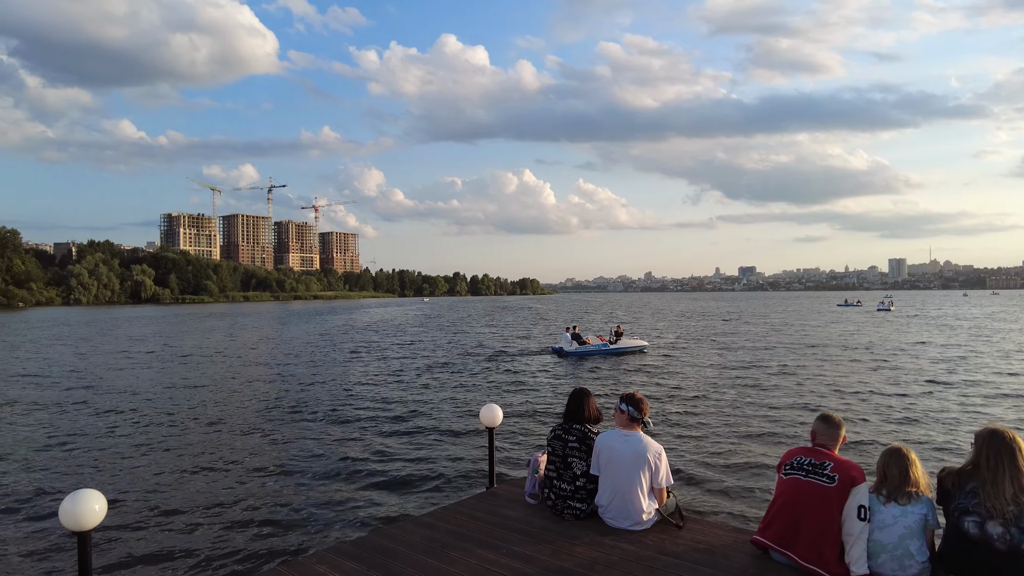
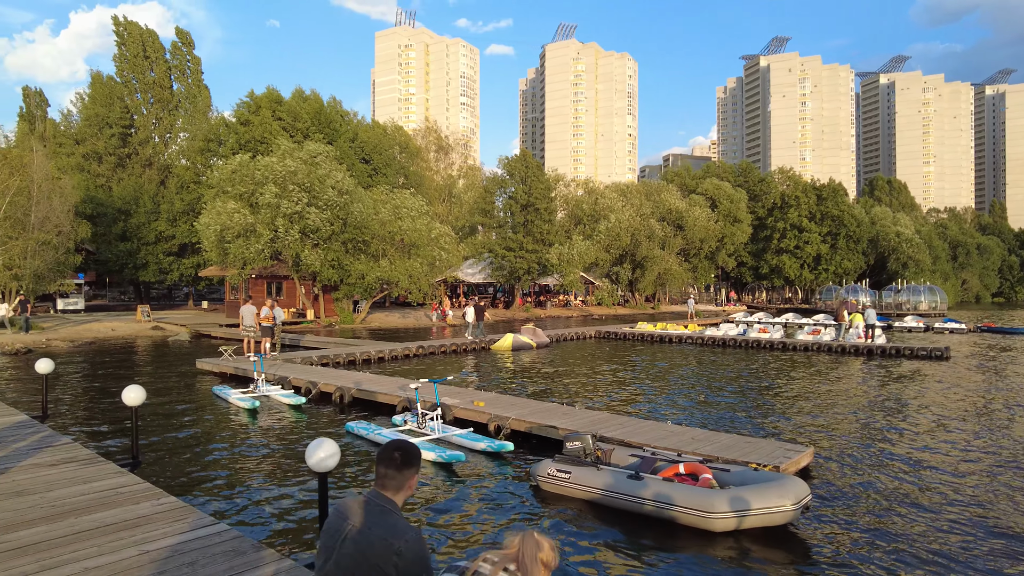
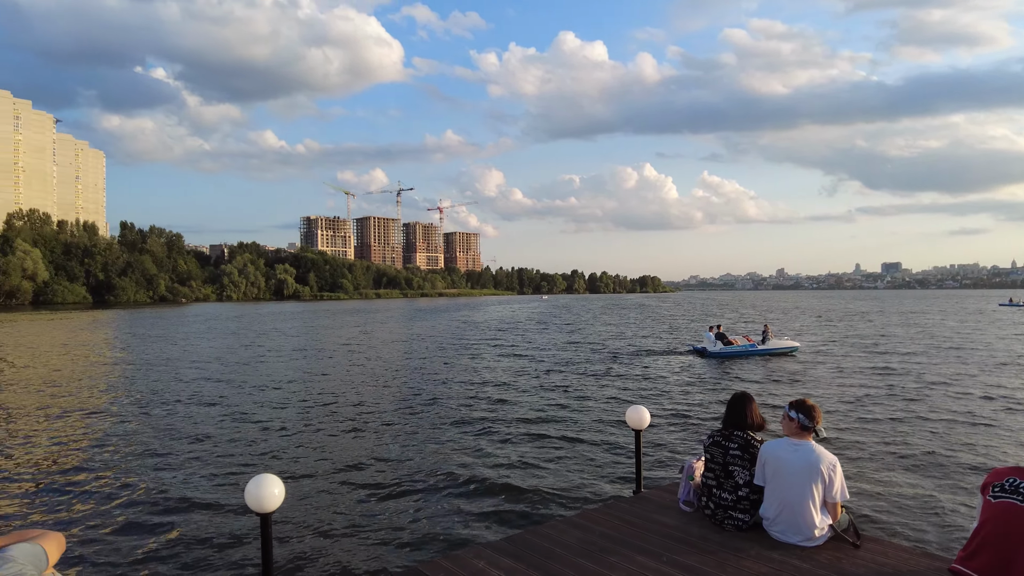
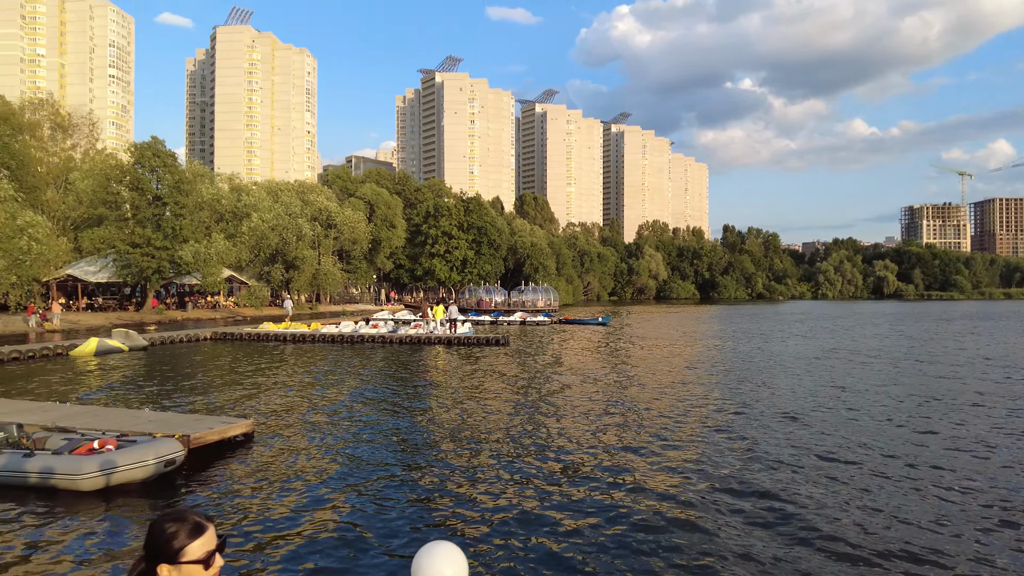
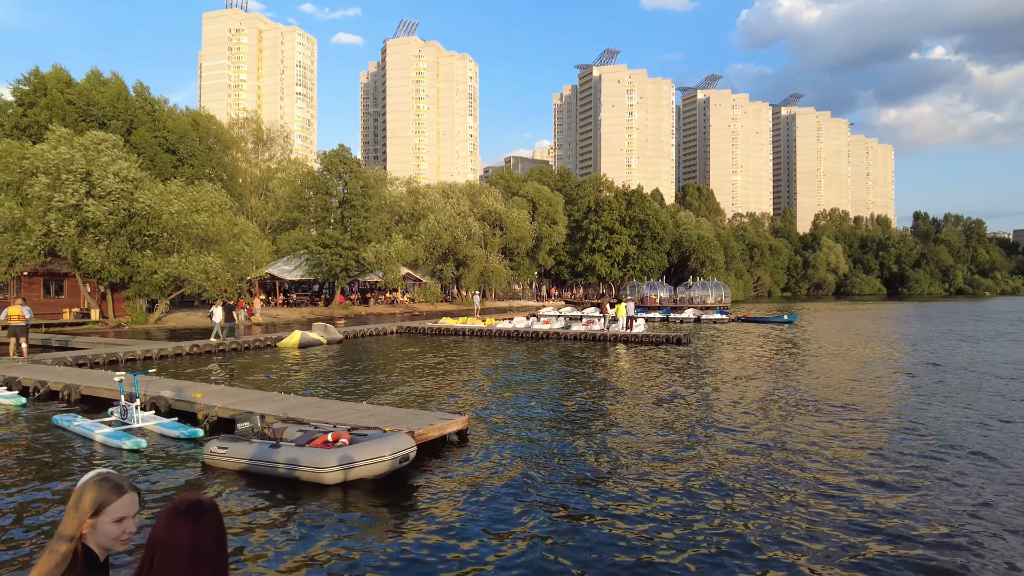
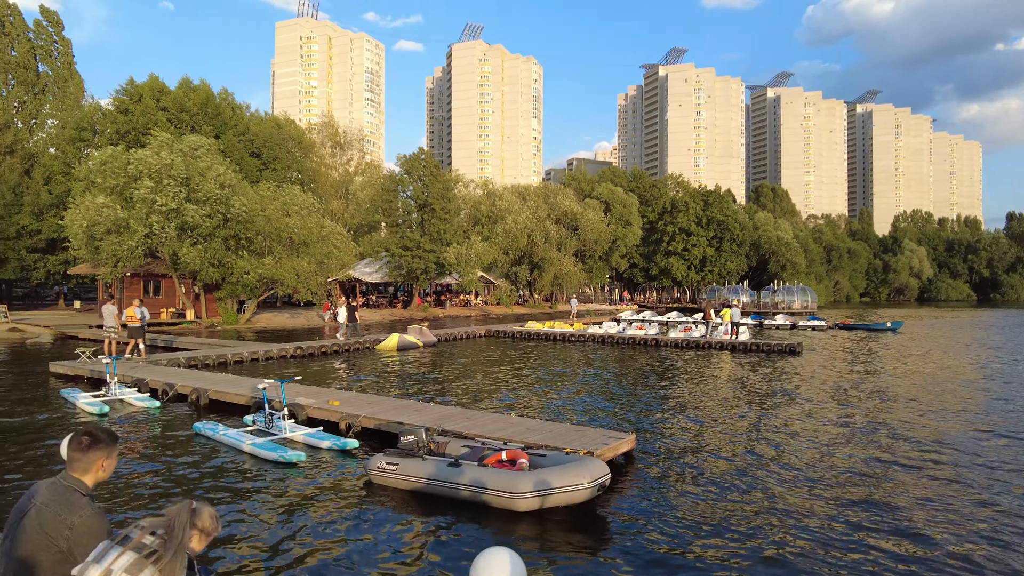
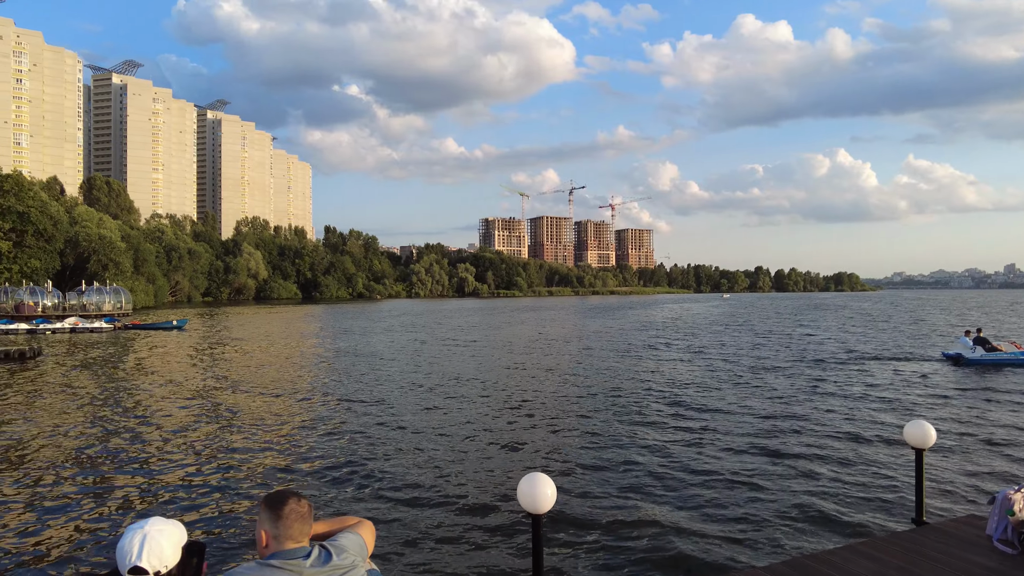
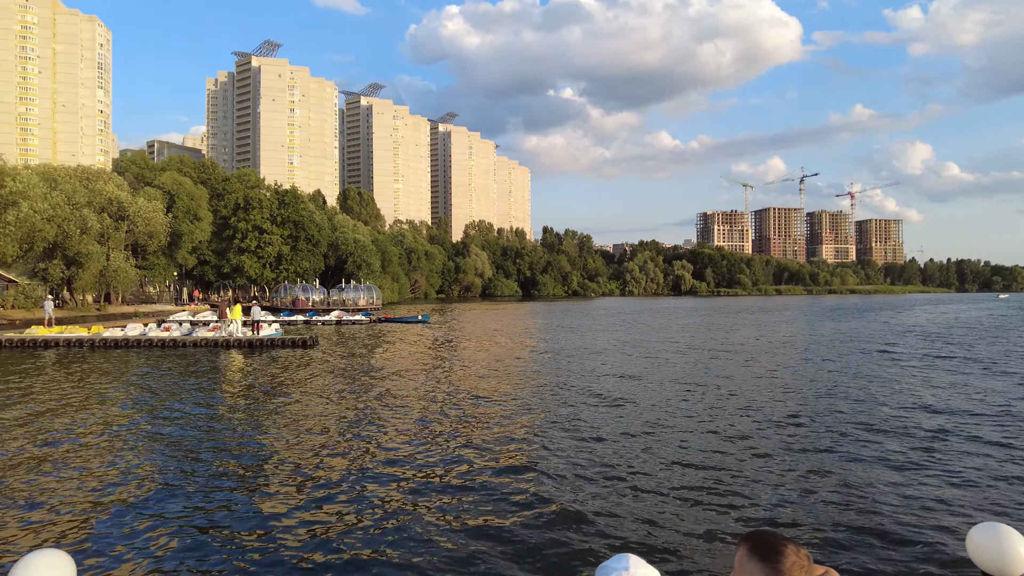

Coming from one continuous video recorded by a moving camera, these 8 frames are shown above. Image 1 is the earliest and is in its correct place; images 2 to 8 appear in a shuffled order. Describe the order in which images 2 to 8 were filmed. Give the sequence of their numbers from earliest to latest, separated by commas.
3, 7, 8, 4, 5, 6, 2
